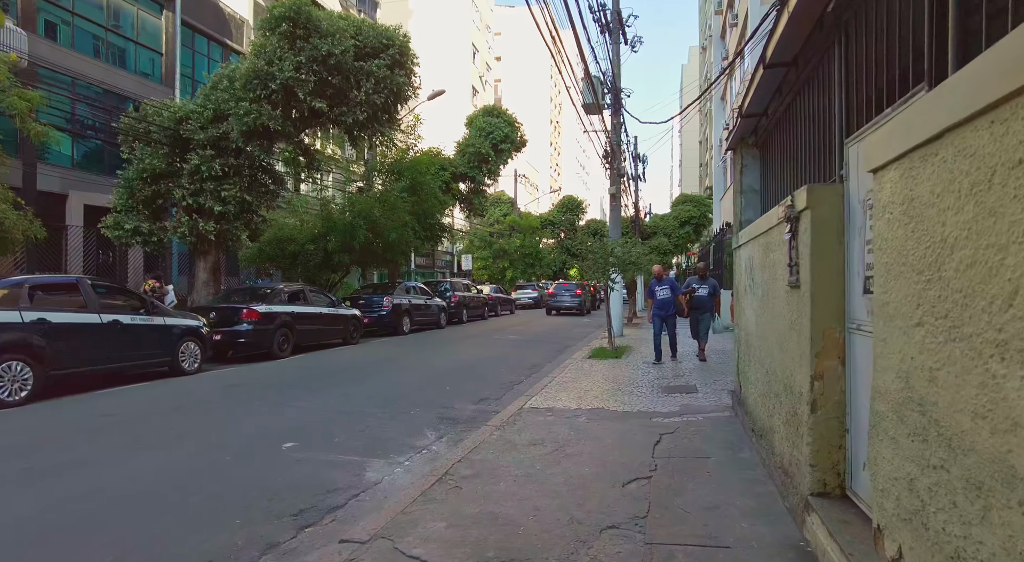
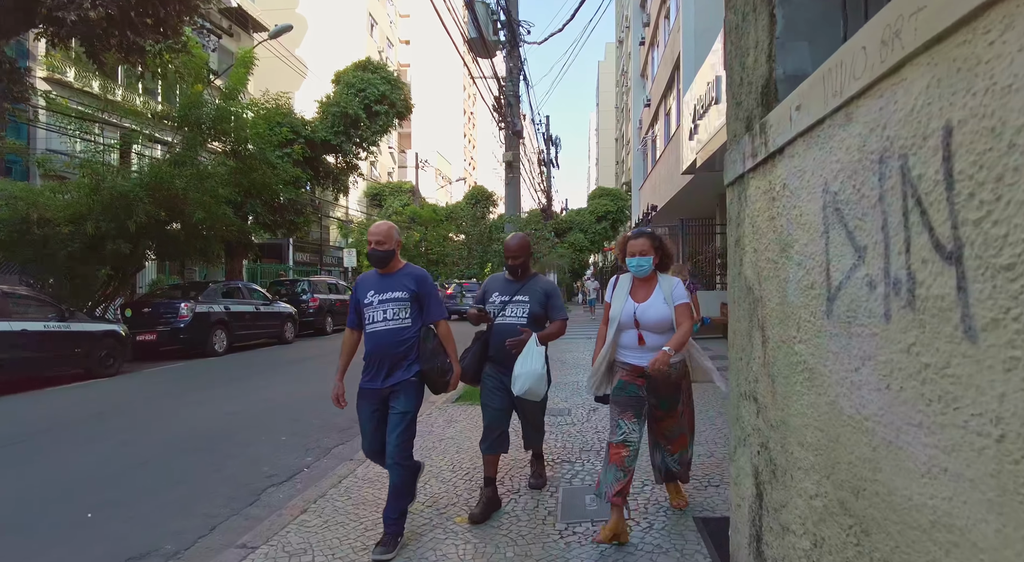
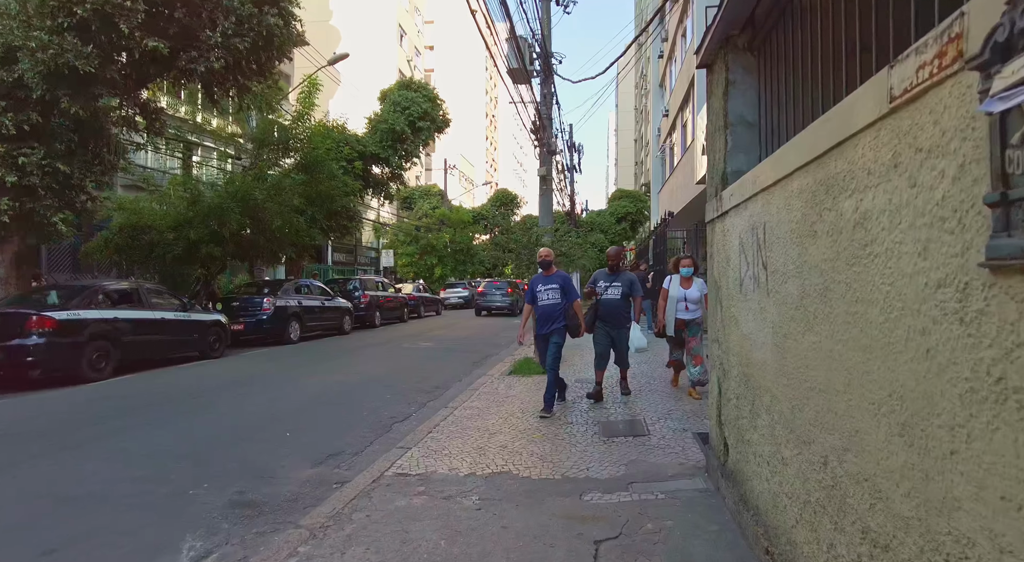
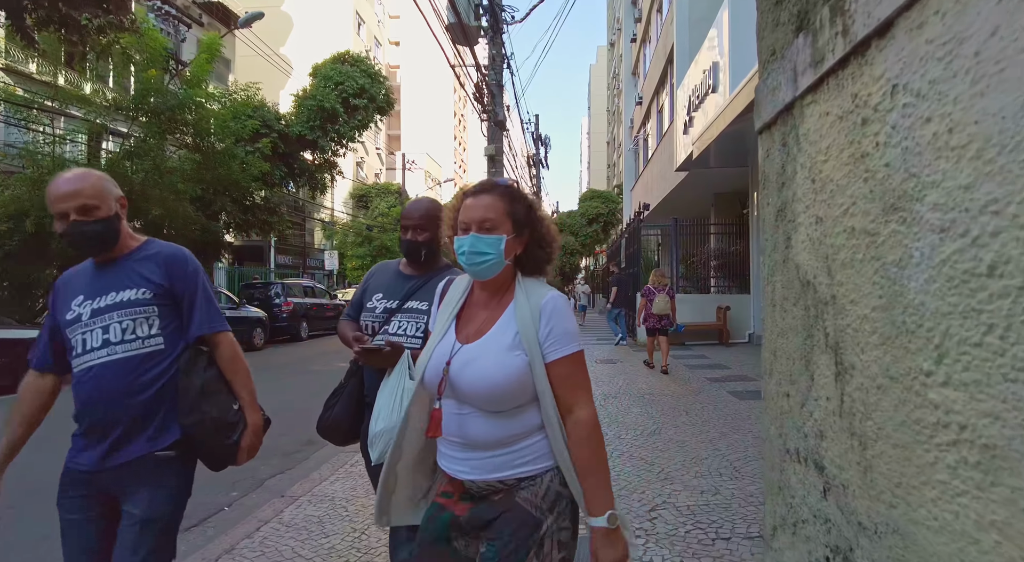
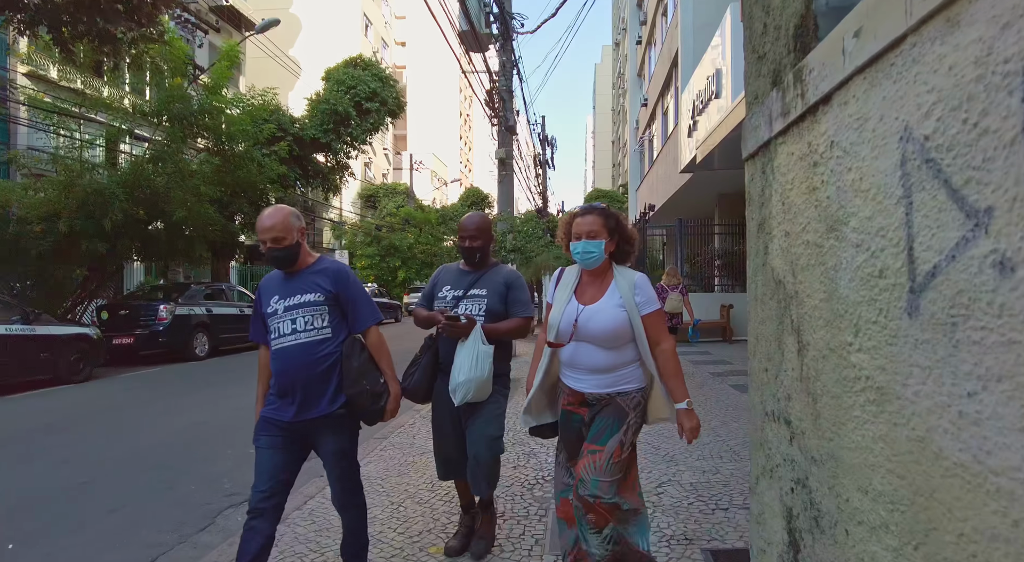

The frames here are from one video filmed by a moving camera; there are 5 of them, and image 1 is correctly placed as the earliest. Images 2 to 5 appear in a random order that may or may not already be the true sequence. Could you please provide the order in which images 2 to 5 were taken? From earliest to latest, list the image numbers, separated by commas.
3, 2, 5, 4
